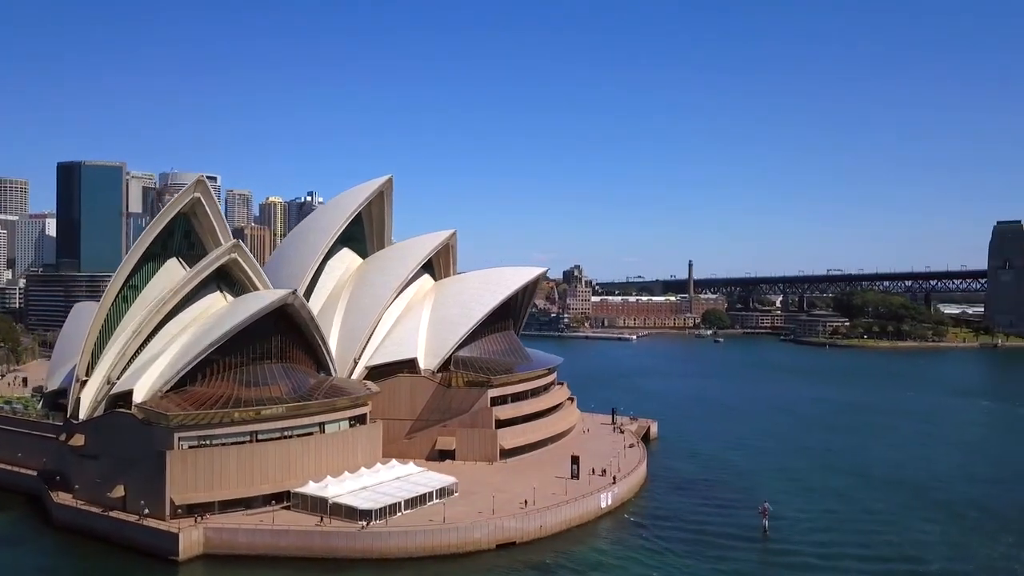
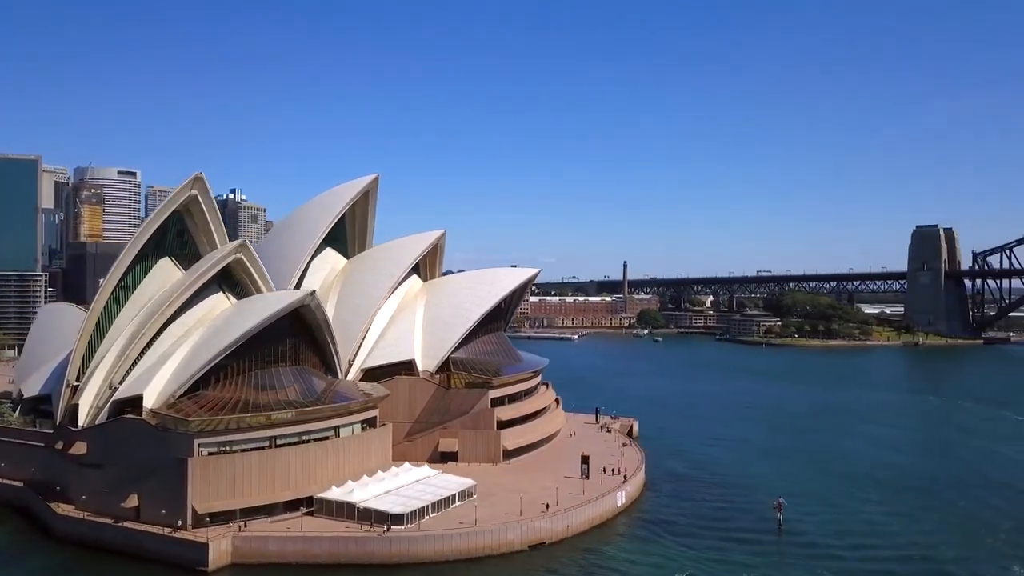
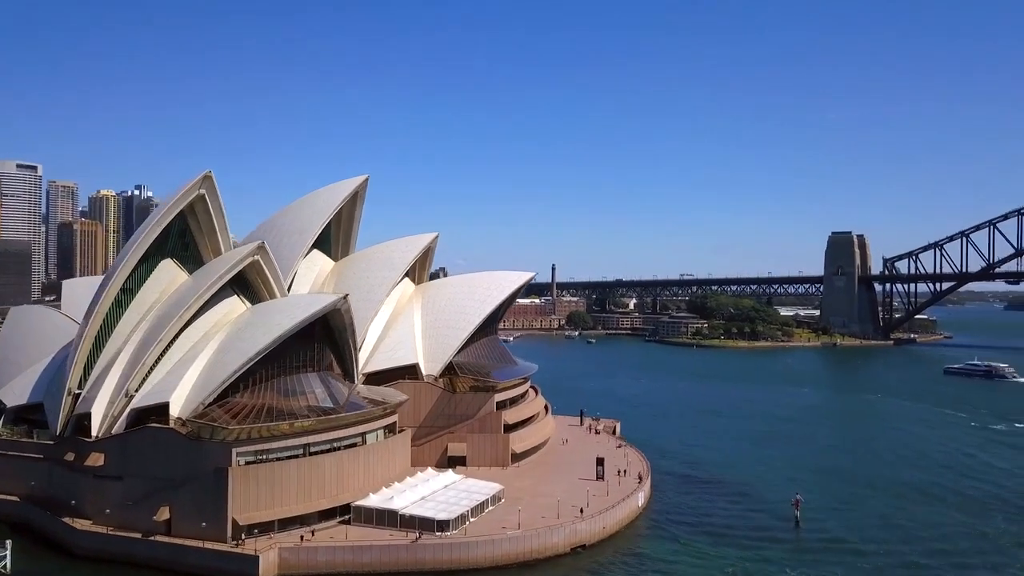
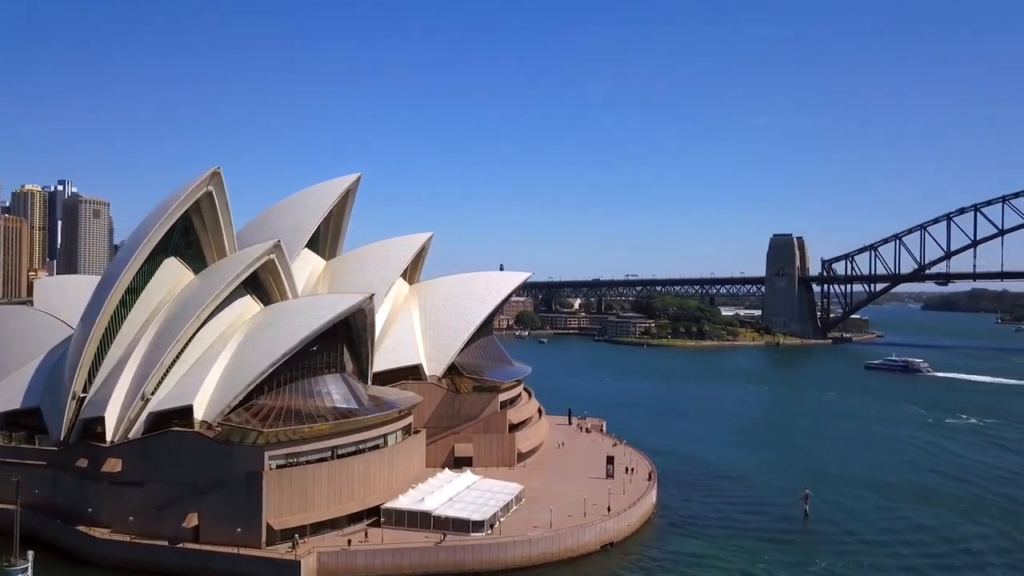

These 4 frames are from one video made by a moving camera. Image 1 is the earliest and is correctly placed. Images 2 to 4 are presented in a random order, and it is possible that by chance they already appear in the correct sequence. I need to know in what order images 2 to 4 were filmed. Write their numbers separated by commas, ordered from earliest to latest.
2, 3, 4
